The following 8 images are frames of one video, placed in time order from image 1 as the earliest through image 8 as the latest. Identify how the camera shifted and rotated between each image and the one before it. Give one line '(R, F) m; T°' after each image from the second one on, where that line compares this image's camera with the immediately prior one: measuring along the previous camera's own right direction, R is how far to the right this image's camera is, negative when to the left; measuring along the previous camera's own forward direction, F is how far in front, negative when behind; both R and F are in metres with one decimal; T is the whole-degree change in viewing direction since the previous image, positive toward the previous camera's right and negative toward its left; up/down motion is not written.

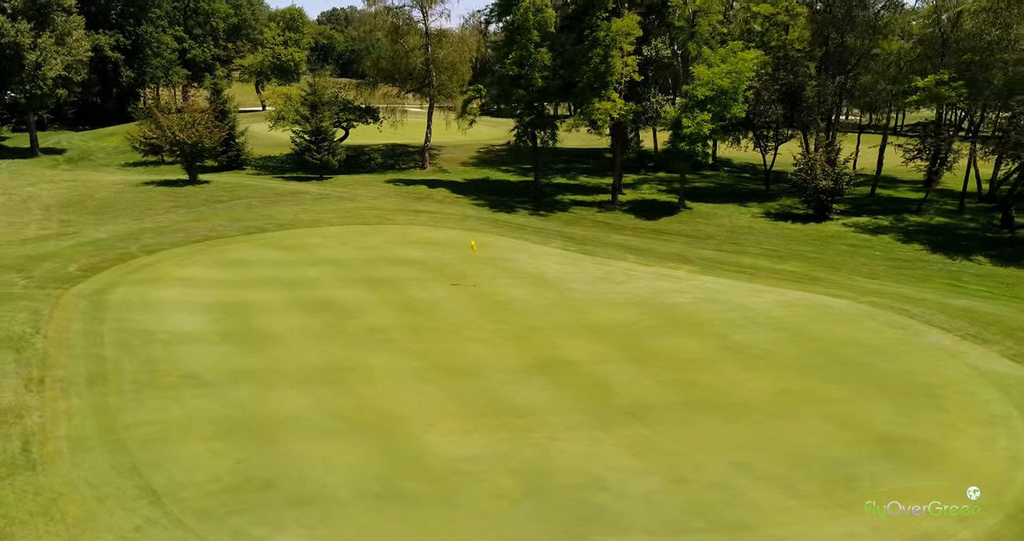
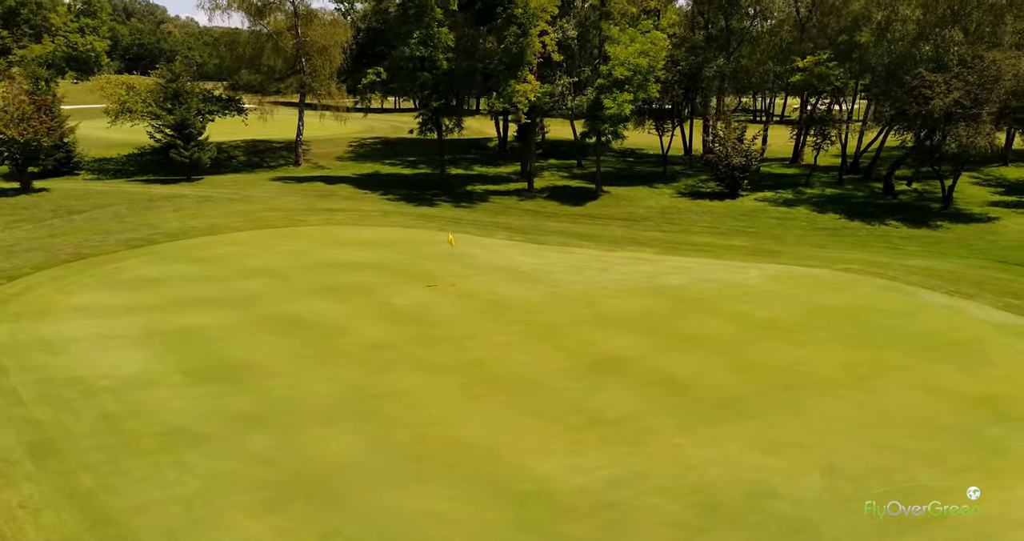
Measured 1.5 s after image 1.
(-3.8, +2.4) m; +15°
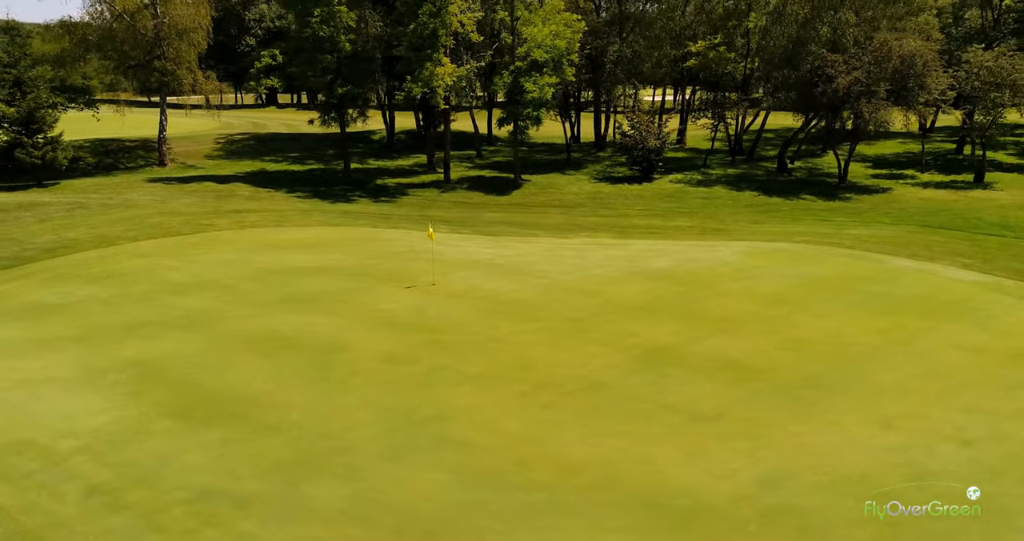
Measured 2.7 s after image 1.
(-3.0, +1.8) m; +13°
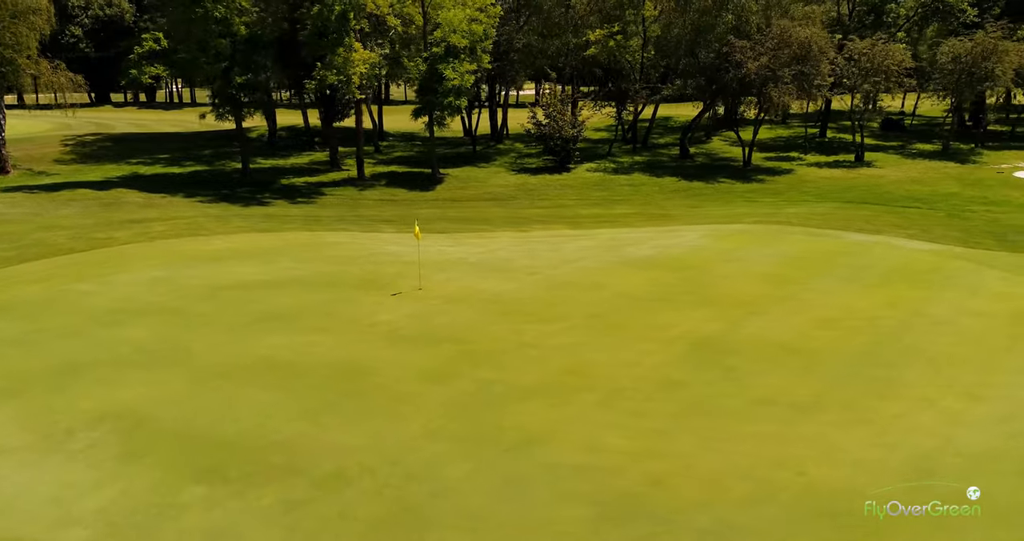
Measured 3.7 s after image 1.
(-2.7, +1.6) m; +12°
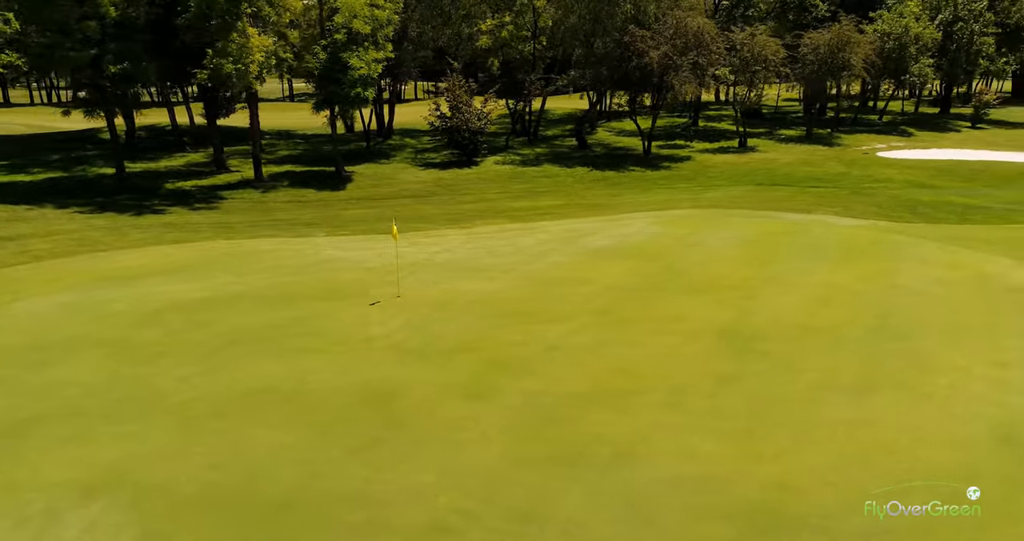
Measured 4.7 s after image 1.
(-2.2, +1.2) m; +12°
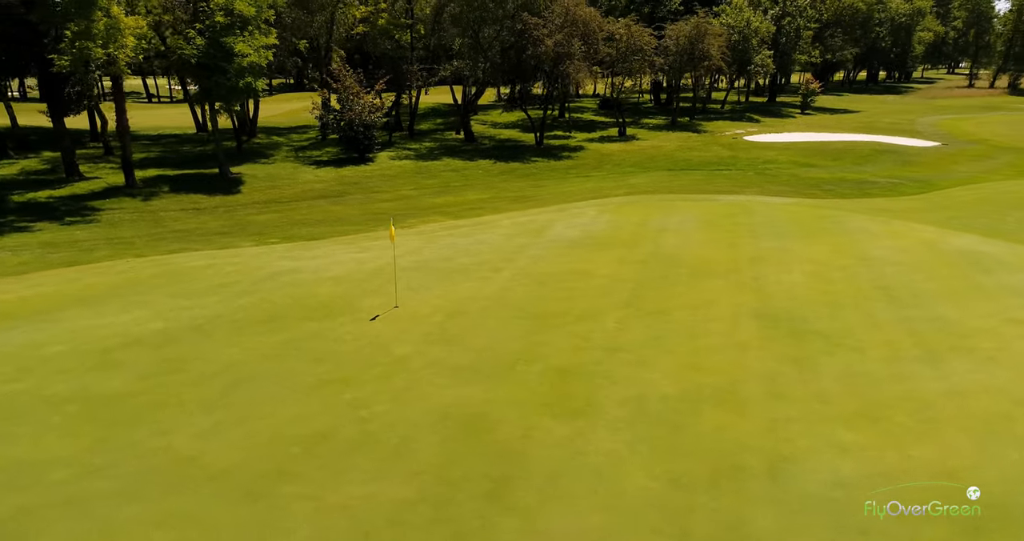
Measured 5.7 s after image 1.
(-2.5, +1.4) m; +14°
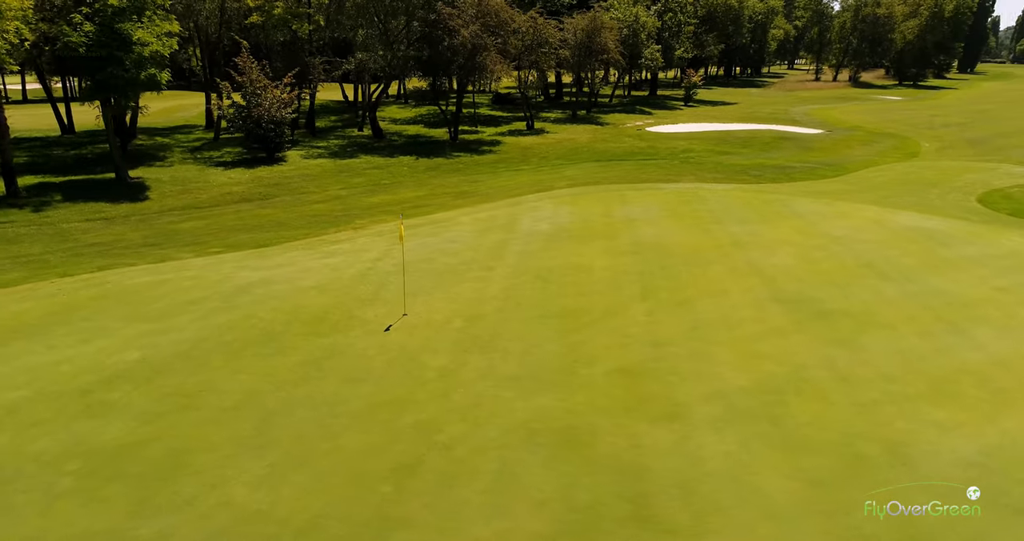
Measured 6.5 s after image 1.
(-1.9, +0.9) m; +10°
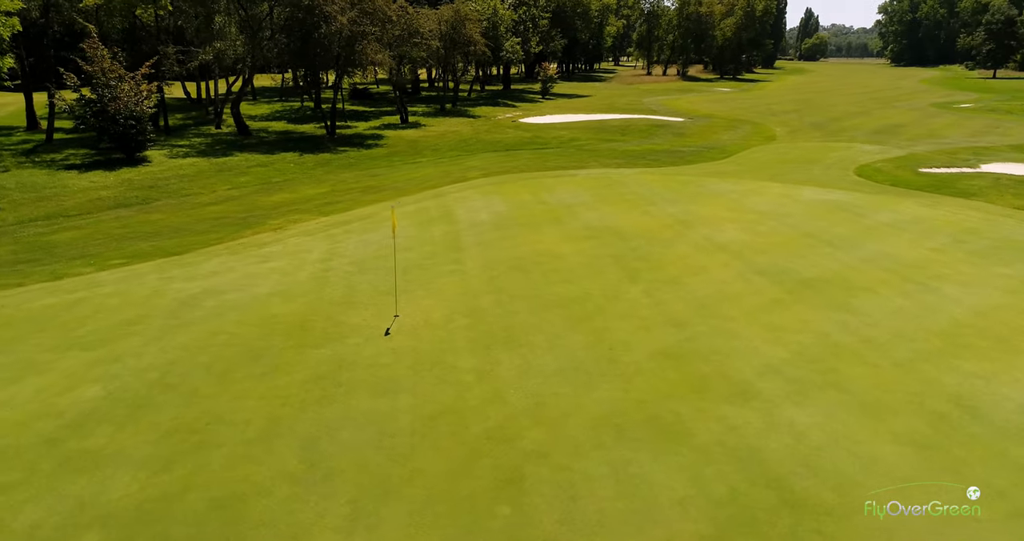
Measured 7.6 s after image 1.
(-1.8, +0.9) m; +13°
